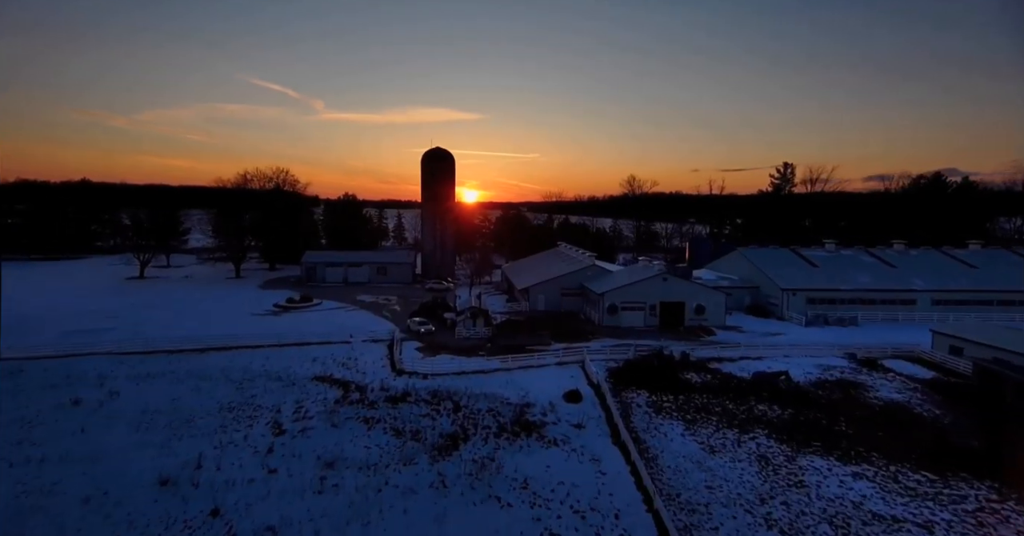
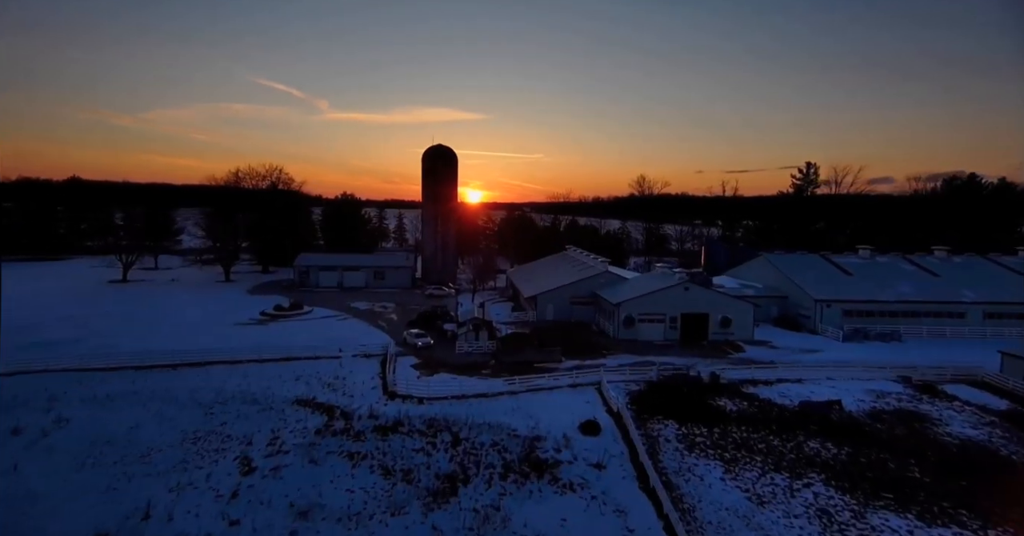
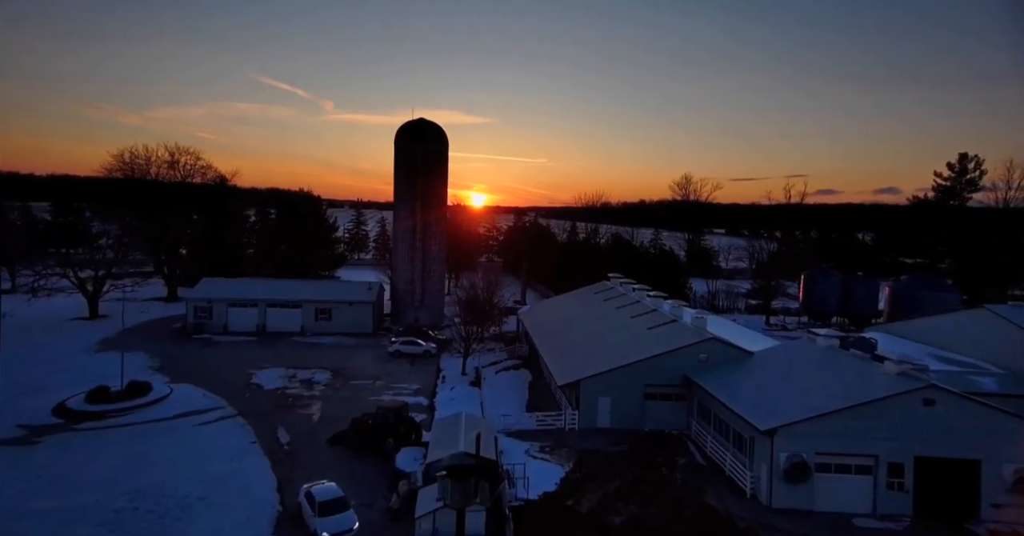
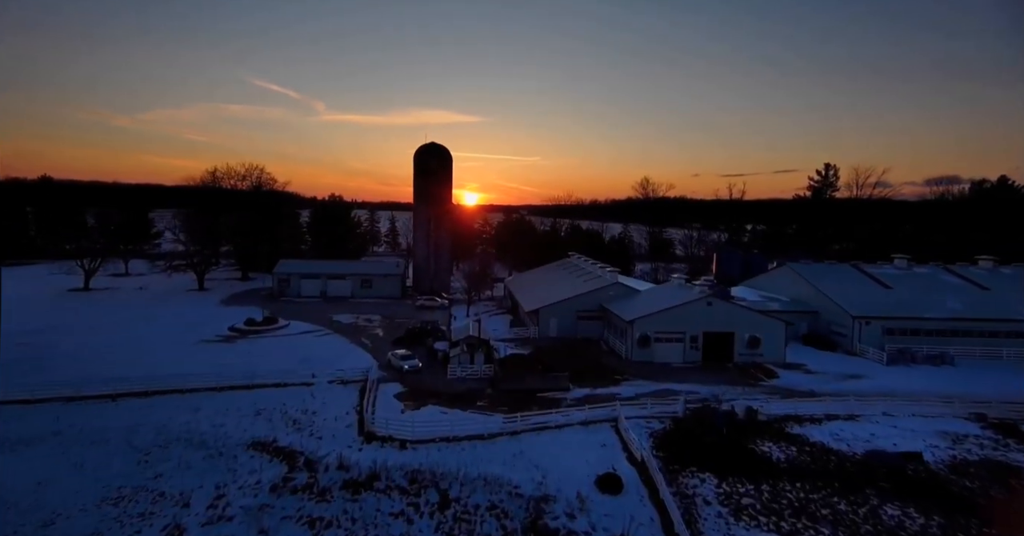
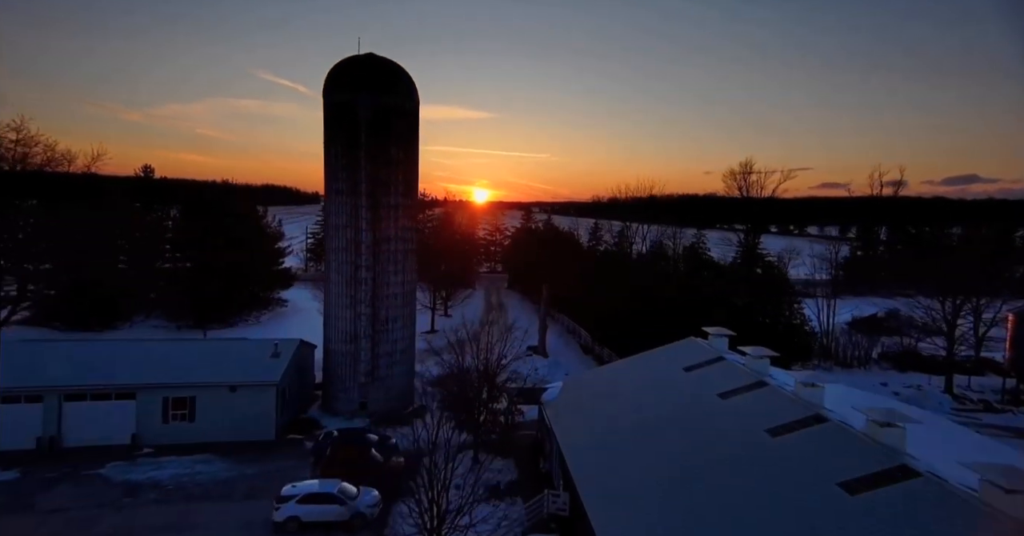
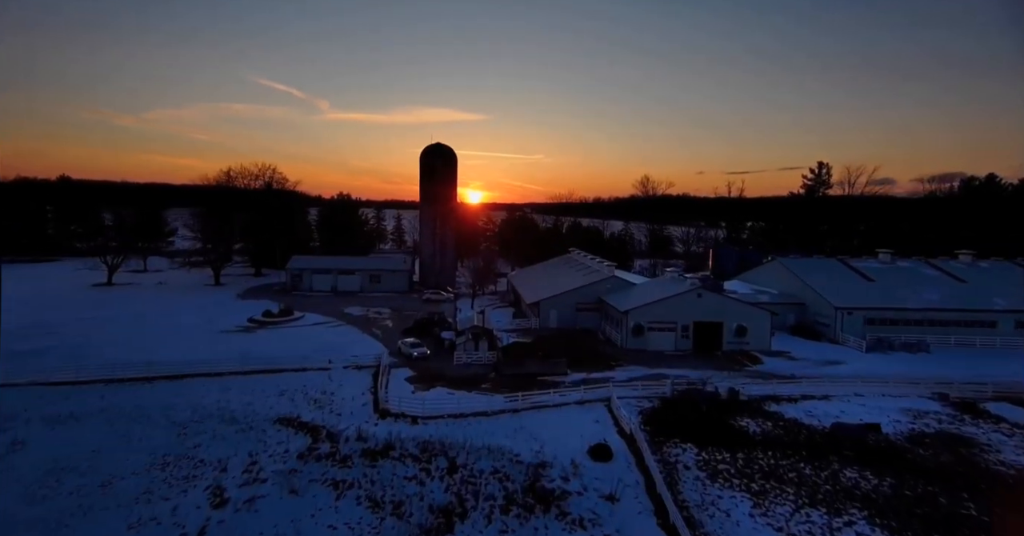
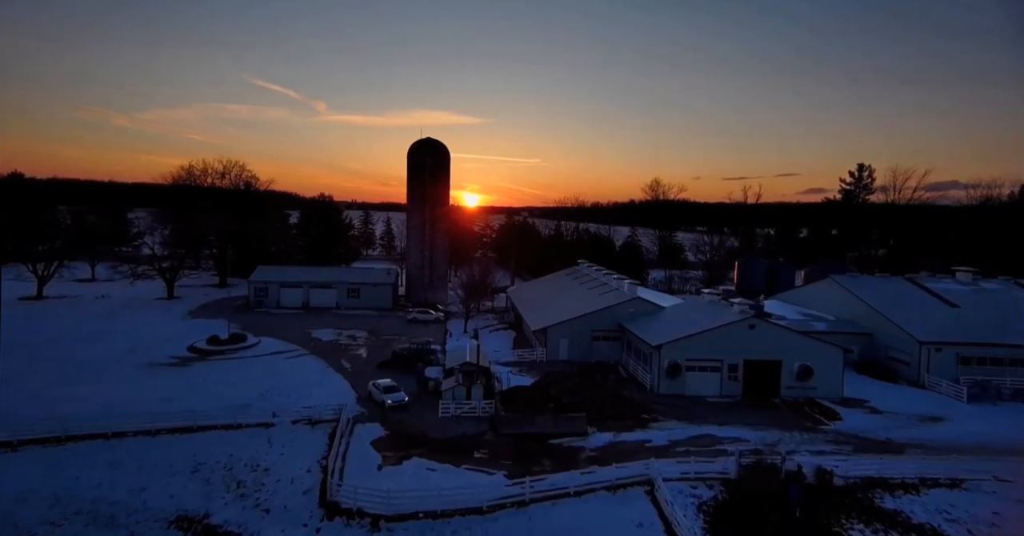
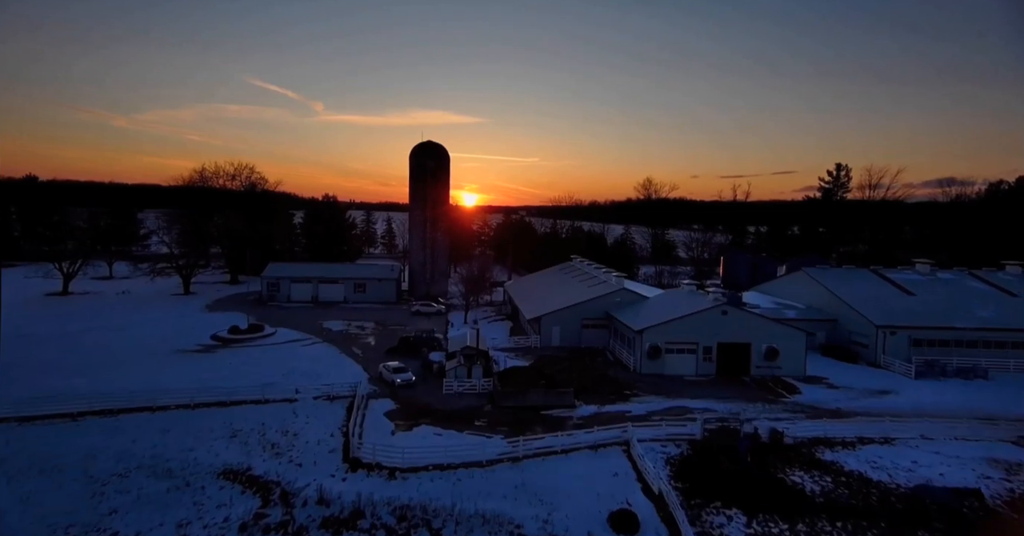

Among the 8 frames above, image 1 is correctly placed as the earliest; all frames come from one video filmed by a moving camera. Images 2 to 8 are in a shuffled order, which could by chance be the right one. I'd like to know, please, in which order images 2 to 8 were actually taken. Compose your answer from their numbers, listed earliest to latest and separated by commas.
2, 6, 4, 8, 7, 3, 5
